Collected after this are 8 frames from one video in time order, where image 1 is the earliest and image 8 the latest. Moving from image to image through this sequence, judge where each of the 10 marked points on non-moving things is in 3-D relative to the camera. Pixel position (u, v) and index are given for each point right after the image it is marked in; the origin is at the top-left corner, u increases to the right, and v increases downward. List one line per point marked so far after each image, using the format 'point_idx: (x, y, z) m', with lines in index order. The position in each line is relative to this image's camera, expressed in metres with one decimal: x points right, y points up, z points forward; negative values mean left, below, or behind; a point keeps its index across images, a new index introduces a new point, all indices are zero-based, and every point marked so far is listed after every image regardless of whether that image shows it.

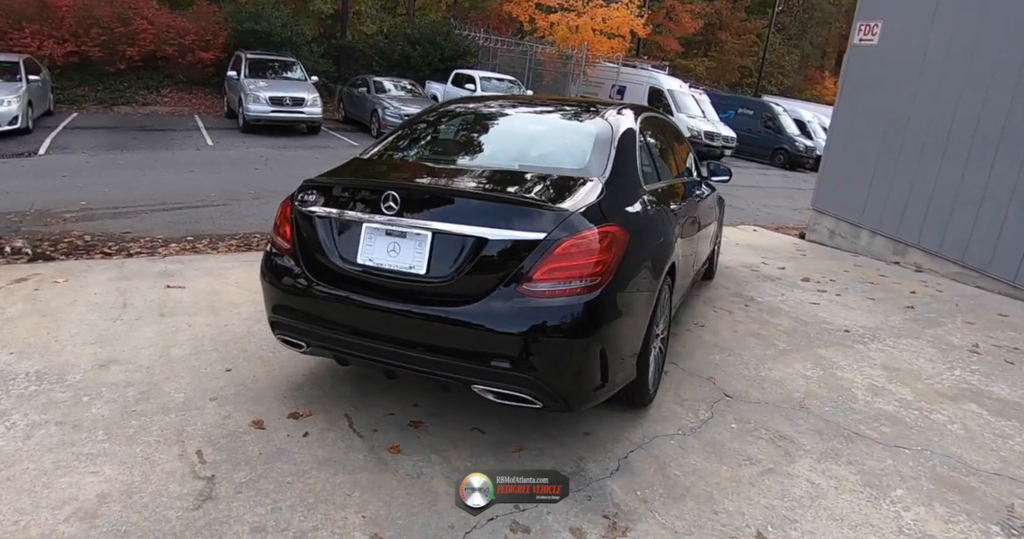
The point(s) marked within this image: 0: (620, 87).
0: (+3.3, +5.3, +18.6) m
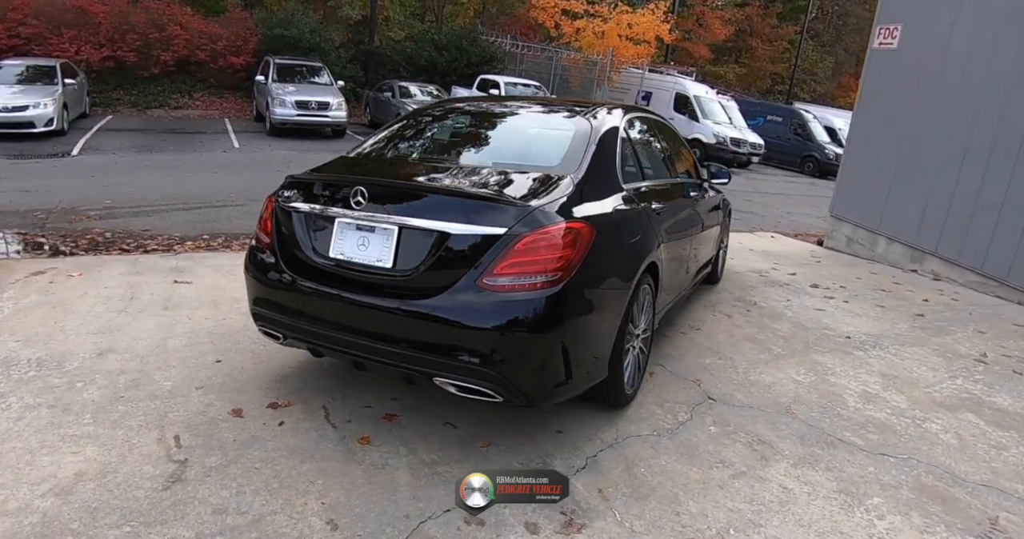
0: (+4.0, +5.1, +18.5) m
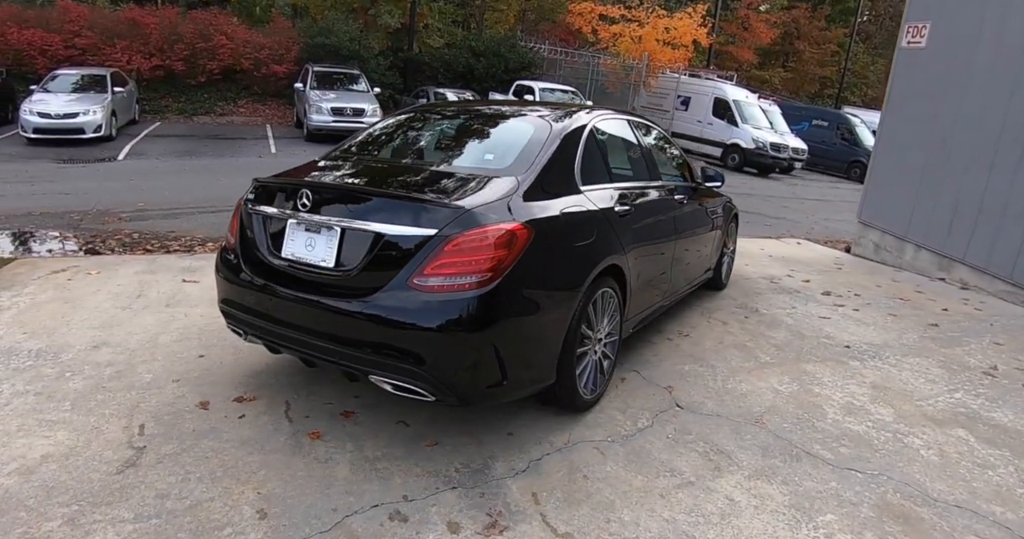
0: (+5.0, +4.9, +18.2) m
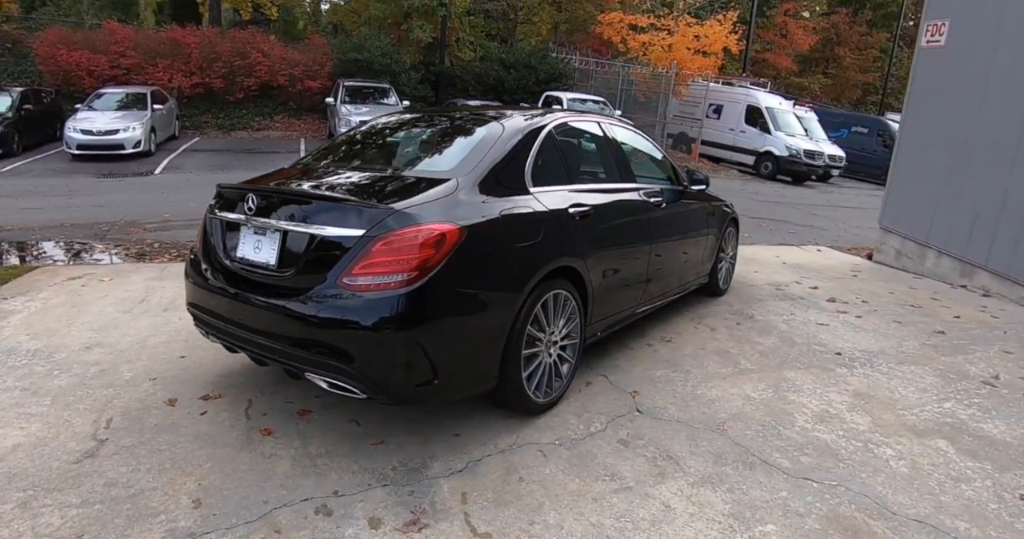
0: (+5.7, +4.6, +17.9) m
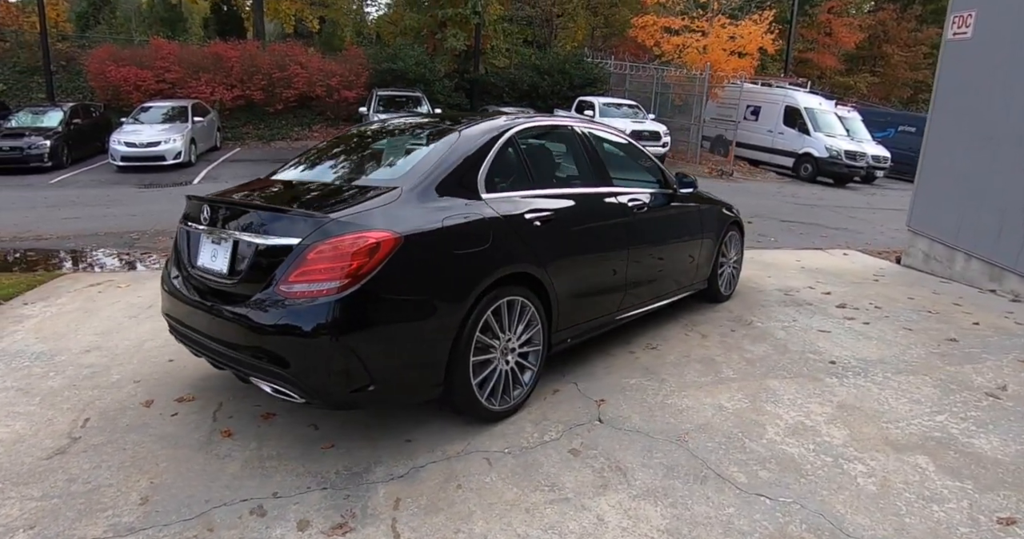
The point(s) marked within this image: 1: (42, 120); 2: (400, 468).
0: (+6.6, +4.4, +17.5) m
1: (-9.5, +3.0, +12.8) m
2: (-0.5, -0.8, +2.7) m
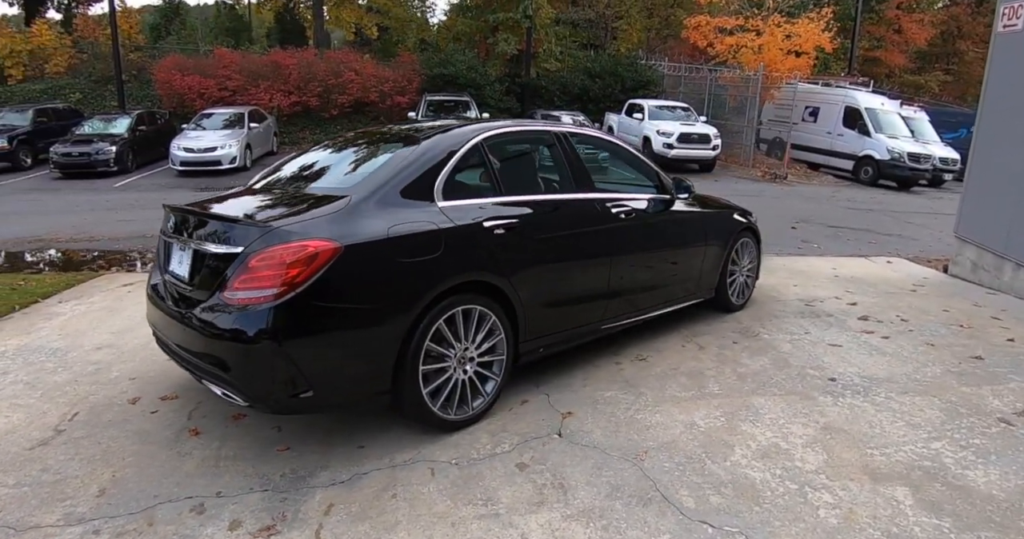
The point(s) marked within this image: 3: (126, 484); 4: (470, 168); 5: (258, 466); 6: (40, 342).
0: (+7.9, +4.2, +16.7) m
1: (-8.6, +3.1, +13.7) m
2: (-0.7, -0.9, +2.7) m
3: (-1.7, -0.9, +2.7) m
4: (-0.2, +0.5, +3.2) m
5: (-1.1, -0.9, +2.8) m
6: (-3.4, -0.6, +4.6) m
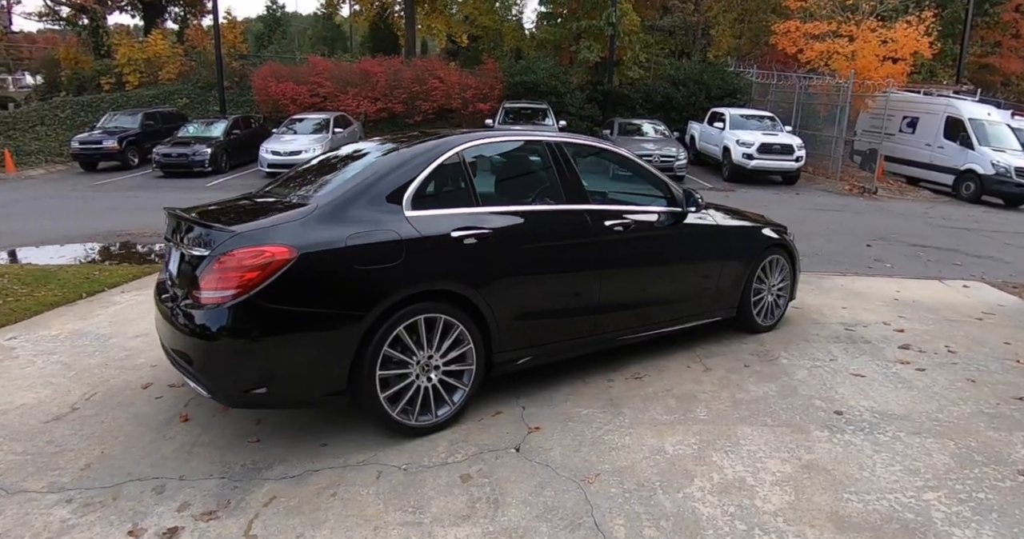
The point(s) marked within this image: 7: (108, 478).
0: (+9.8, +3.6, +15.5) m
1: (-7.0, +3.3, +14.9) m
2: (-1.0, -0.9, +2.8) m
3: (-1.9, -0.9, +3.0) m
4: (-0.3, +0.5, +3.3) m
5: (-1.3, -0.9, +3.0) m
6: (-3.3, -0.5, +5.1) m
7: (-1.8, -0.9, +2.8) m
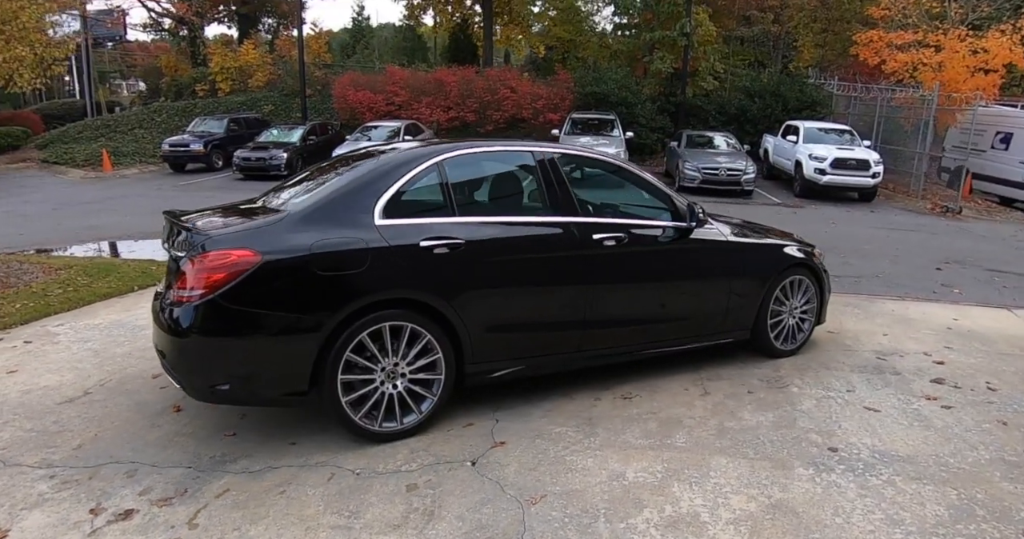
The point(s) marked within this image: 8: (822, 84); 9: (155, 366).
0: (+11.3, +3.0, +14.2) m
1: (-5.5, +3.3, +15.7) m
2: (-1.2, -0.9, +2.9) m
3: (-2.1, -0.9, +3.2) m
4: (-0.4, +0.4, +3.3) m
5: (-1.5, -0.9, +3.2) m
6: (-3.2, -0.4, +5.5) m
7: (-2.0, -0.9, +3.1) m
8: (+9.9, +5.9, +20.0) m
9: (-2.4, -0.7, +4.4) m
